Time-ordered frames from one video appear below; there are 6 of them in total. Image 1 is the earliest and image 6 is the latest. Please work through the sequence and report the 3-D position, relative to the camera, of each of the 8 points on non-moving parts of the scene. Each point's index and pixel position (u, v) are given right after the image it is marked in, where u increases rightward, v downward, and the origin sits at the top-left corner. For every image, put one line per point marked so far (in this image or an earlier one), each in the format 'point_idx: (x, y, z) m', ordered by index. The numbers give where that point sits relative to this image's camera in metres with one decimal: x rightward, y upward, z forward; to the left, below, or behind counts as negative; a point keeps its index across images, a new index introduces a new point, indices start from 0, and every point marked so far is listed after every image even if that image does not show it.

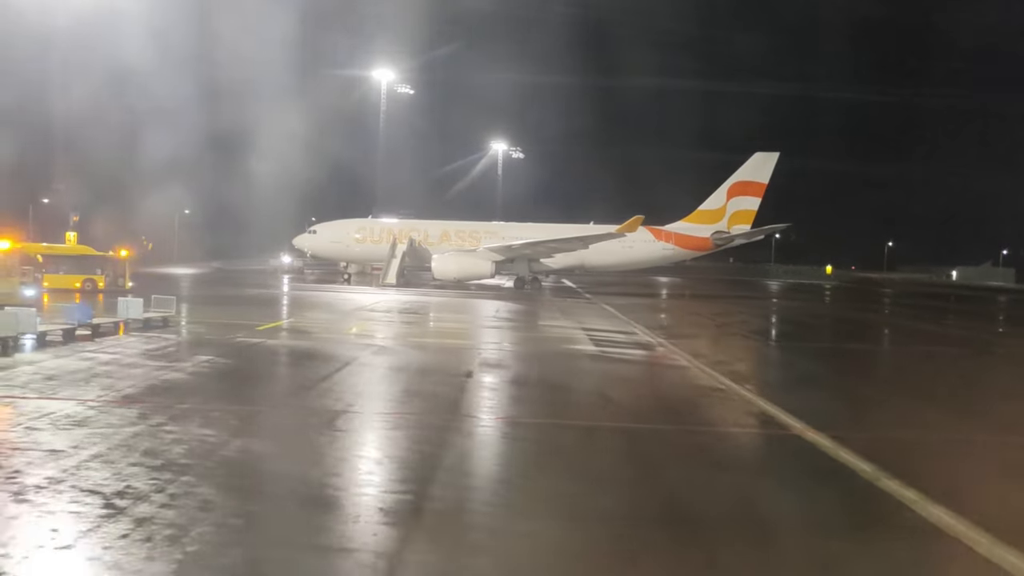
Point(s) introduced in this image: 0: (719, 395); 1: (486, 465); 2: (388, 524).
0: (+3.9, -2.0, +14.2) m
1: (-0.3, -2.0, +8.1) m
2: (-1.4, -1.9, +6.0) m
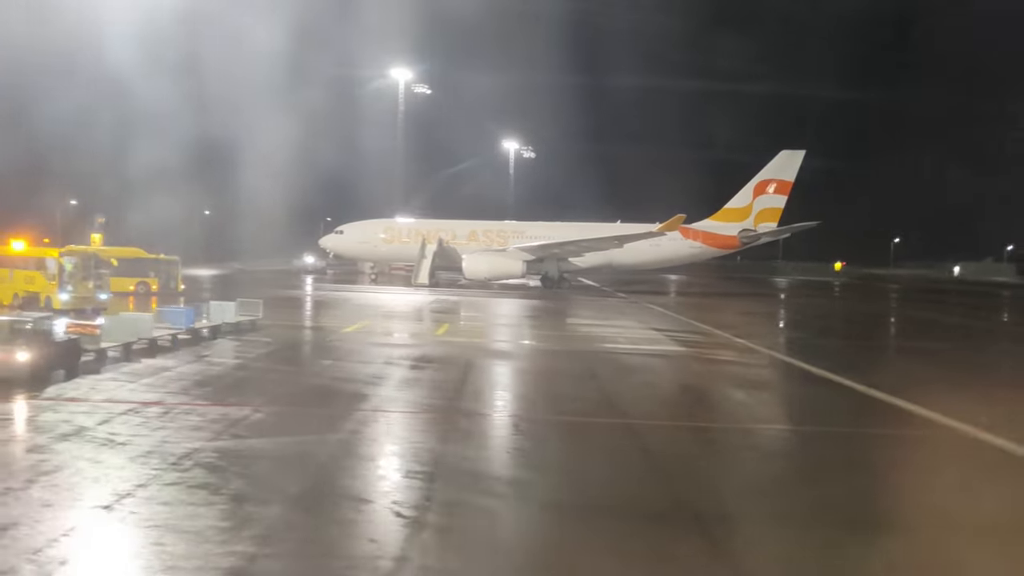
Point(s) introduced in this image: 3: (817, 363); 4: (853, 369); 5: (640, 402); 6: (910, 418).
0: (+4.7, -2.0, +14.2) m
1: (+0.6, -2.0, +8.2) m
2: (-0.4, -1.9, +6.0) m
3: (+7.9, -1.8, +18.1) m
4: (+8.5, -1.9, +17.8) m
5: (+2.3, -2.0, +12.9) m
6: (+6.4, -2.2, +12.5) m
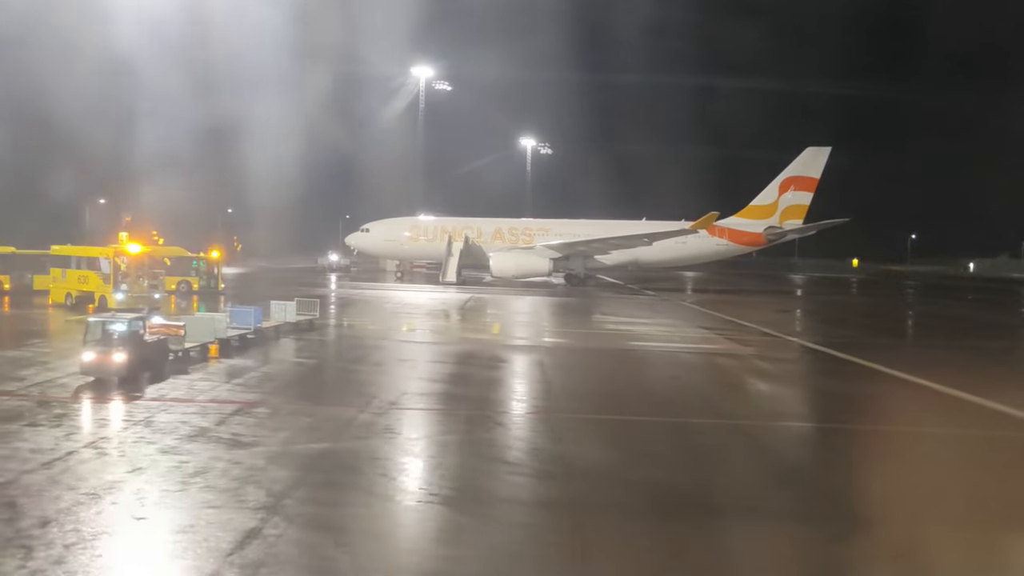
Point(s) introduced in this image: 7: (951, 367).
0: (+5.4, -1.9, +14.2) m
1: (+1.2, -2.0, +8.2) m
2: (+0.1, -1.9, +6.1) m
3: (+8.5, -1.7, +18.0) m
4: (+9.1, -1.9, +17.7) m
5: (+3.0, -1.9, +12.9) m
6: (+7.1, -2.2, +12.5) m
7: (+11.2, -2.0, +18.8) m
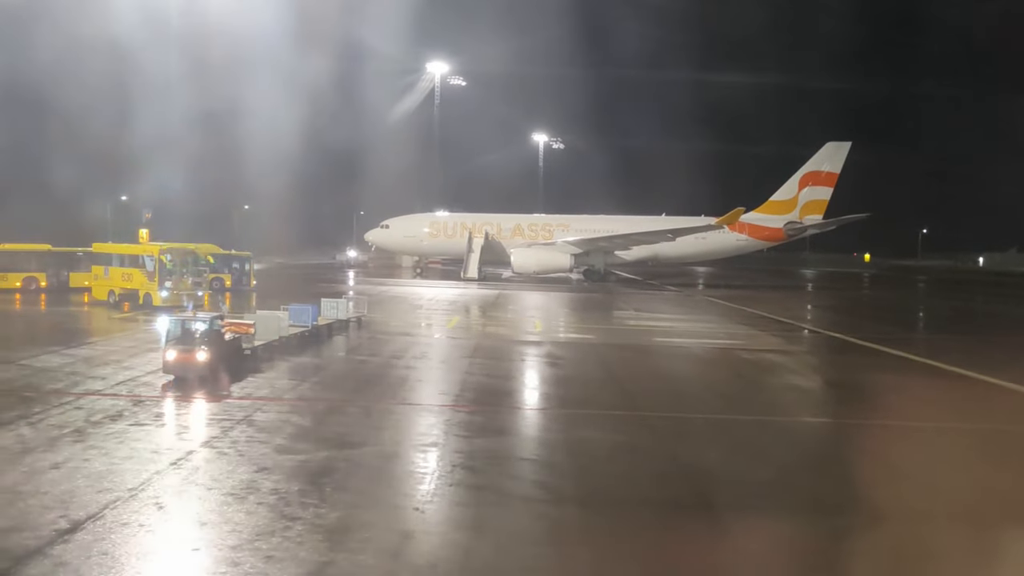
0: (+5.9, -1.9, +14.2) m
1: (+1.8, -1.9, +8.2) m
2: (+0.6, -1.9, +6.1) m
3: (+9.1, -1.6, +18.0) m
4: (+9.6, -1.7, +17.7) m
5: (+3.5, -1.9, +12.9) m
6: (+7.6, -2.1, +12.5) m
7: (+11.7, -1.9, +18.8) m
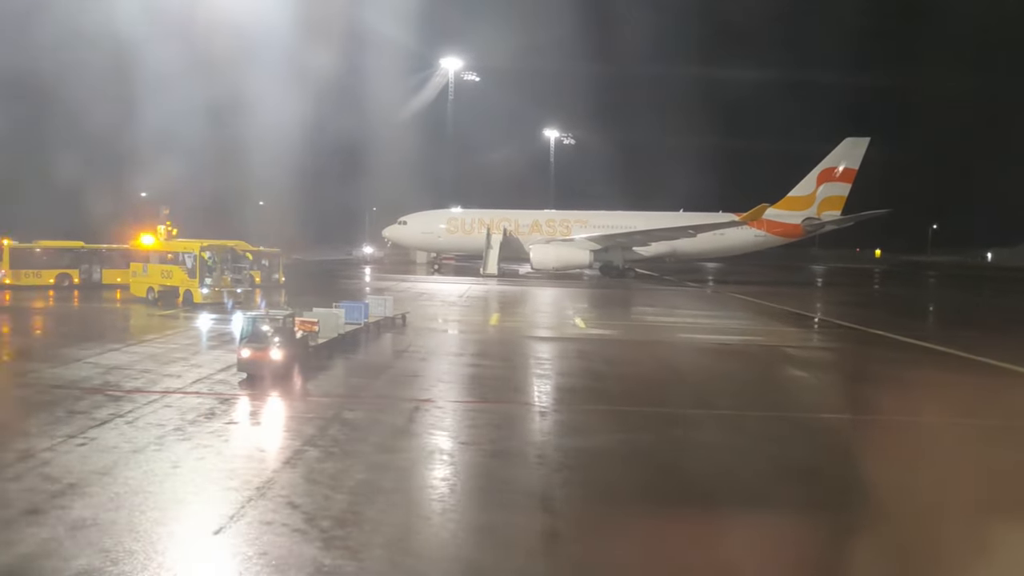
0: (+6.3, -1.8, +14.2) m
1: (+2.2, -1.9, +8.2) m
2: (+1.1, -1.9, +6.1) m
3: (+9.5, -1.5, +18.0) m
4: (+10.1, -1.6, +17.7) m
5: (+4.0, -1.8, +12.9) m
6: (+8.0, -2.0, +12.5) m
7: (+12.2, -1.8, +18.8) m
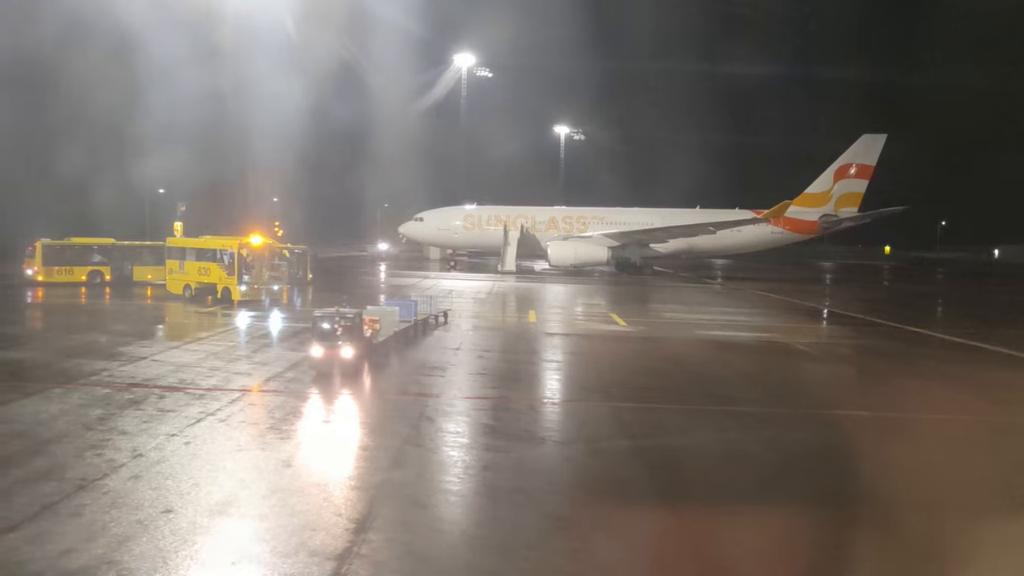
0: (+6.8, -1.7, +14.3) m
1: (+2.6, -1.9, +8.2) m
2: (+1.5, -1.9, +6.1) m
3: (+10.0, -1.4, +18.1) m
4: (+10.6, -1.6, +17.7) m
5: (+4.4, -1.7, +12.9) m
6: (+8.5, -2.0, +12.5) m
7: (+12.6, -1.7, +18.8) m
